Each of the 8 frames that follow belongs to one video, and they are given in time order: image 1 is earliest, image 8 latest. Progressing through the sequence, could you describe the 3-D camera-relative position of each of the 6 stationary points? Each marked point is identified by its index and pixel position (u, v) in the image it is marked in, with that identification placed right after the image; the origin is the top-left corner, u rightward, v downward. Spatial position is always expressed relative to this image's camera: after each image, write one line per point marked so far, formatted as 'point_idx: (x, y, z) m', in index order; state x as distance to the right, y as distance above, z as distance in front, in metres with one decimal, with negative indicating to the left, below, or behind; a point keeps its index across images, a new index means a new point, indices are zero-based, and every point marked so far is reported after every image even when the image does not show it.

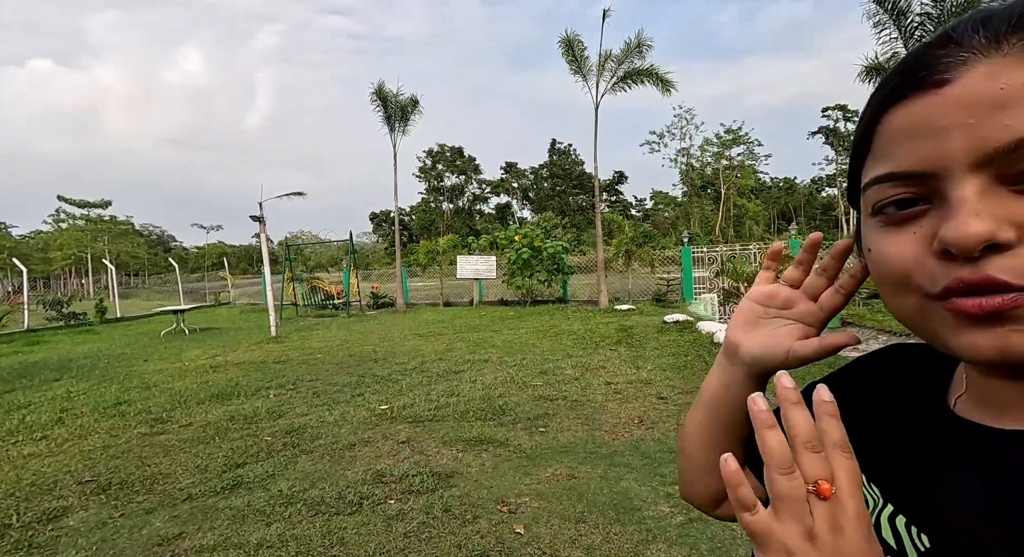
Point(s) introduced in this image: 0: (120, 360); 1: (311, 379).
0: (-5.0, -1.0, +7.1) m
1: (-1.9, -1.0, +5.4) m
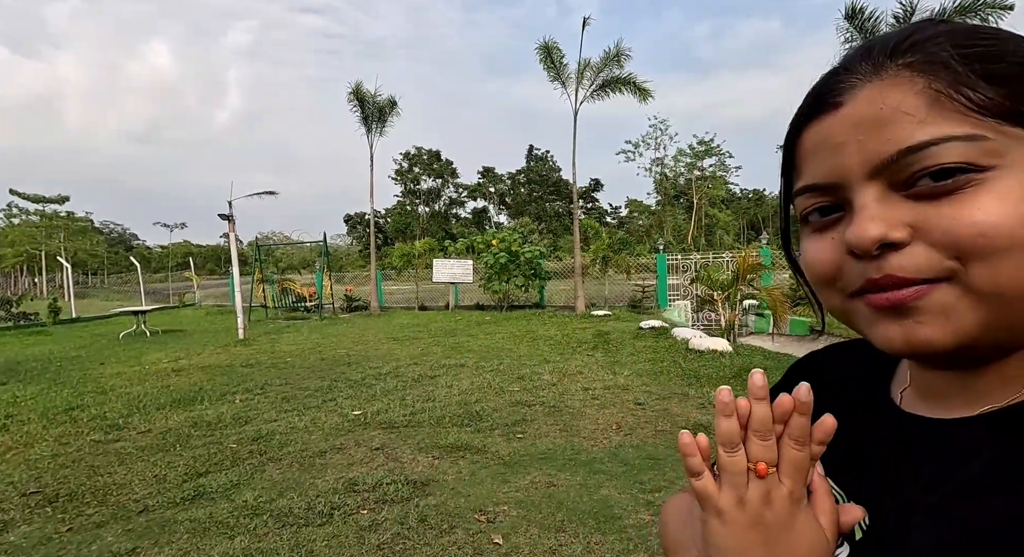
0: (-5.2, -1.0, +6.8) m
1: (-2.1, -1.0, +5.2) m
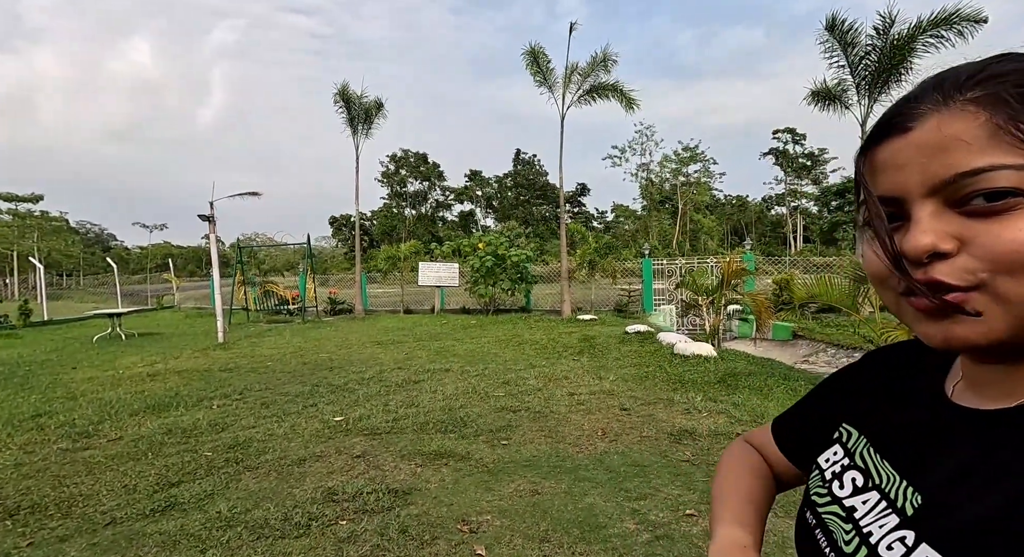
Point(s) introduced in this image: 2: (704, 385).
0: (-5.4, -1.0, +6.6) m
1: (-2.3, -1.0, +5.1) m
2: (+1.5, -0.8, +4.4) m
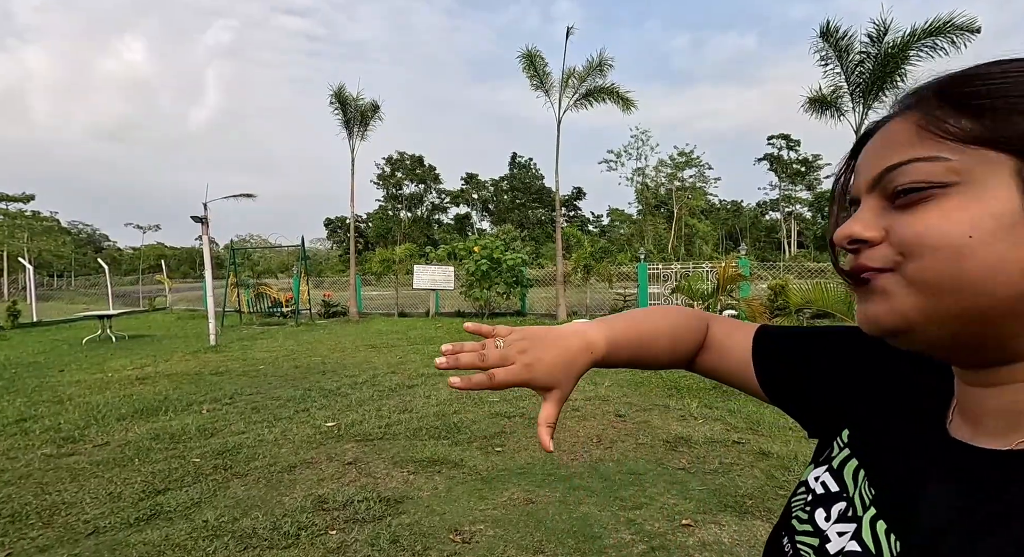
0: (-5.5, -1.0, +6.6) m
1: (-2.3, -1.0, +5.0) m
2: (+1.4, -0.9, +4.4) m
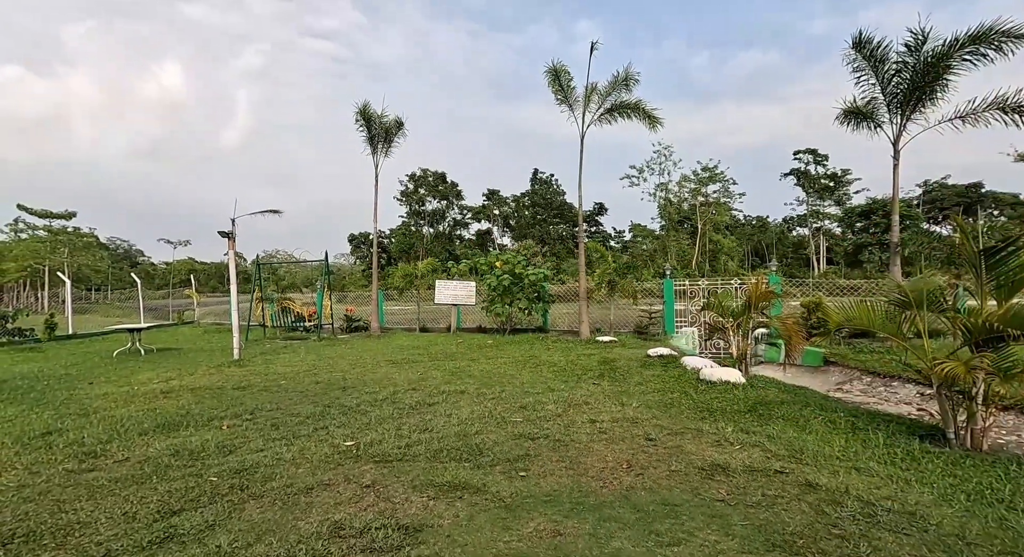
0: (-5.2, -1.2, +6.6) m
1: (-2.1, -1.1, +5.0) m
2: (+1.6, -1.0, +4.2) m
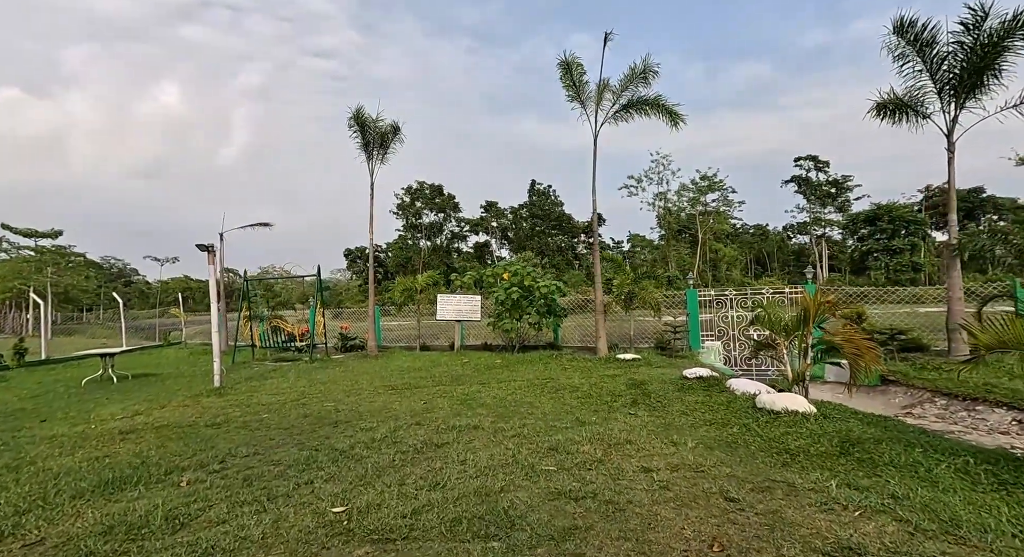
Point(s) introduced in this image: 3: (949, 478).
0: (-5.0, -1.4, +5.7) m
1: (-1.9, -1.3, +4.1) m
2: (+1.8, -1.1, +3.3) m
3: (+2.2, -1.0, +2.8) m
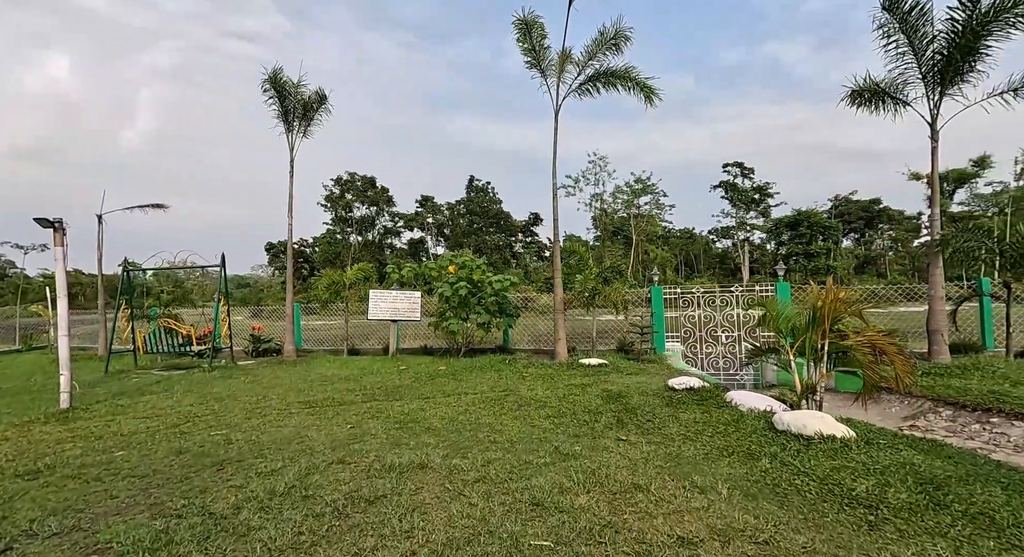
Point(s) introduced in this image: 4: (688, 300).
0: (-5.4, -1.3, +3.9) m
1: (-2.1, -1.2, +2.7) m
2: (+1.7, -1.0, +2.4) m
3: (+2.1, -0.9, +1.9) m
4: (+2.5, -0.3, +7.9) m
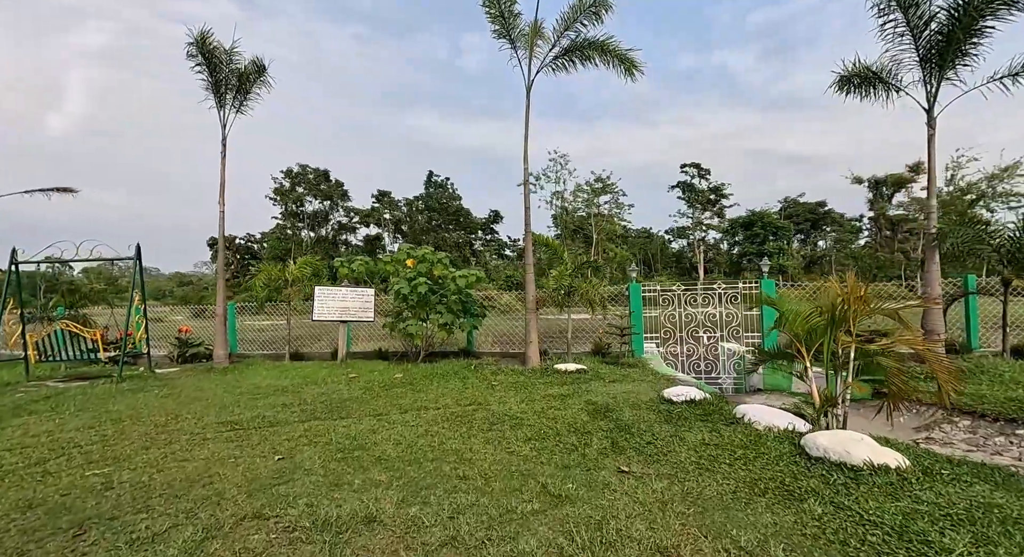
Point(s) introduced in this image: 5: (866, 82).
0: (-5.5, -1.2, +2.7) m
1: (-2.1, -1.1, +1.7) m
2: (+1.7, -1.0, +1.7) m
3: (+2.1, -0.9, +1.3) m
4: (+2.1, -0.3, +7.2) m
5: (+4.5, +2.5, +7.1) m
